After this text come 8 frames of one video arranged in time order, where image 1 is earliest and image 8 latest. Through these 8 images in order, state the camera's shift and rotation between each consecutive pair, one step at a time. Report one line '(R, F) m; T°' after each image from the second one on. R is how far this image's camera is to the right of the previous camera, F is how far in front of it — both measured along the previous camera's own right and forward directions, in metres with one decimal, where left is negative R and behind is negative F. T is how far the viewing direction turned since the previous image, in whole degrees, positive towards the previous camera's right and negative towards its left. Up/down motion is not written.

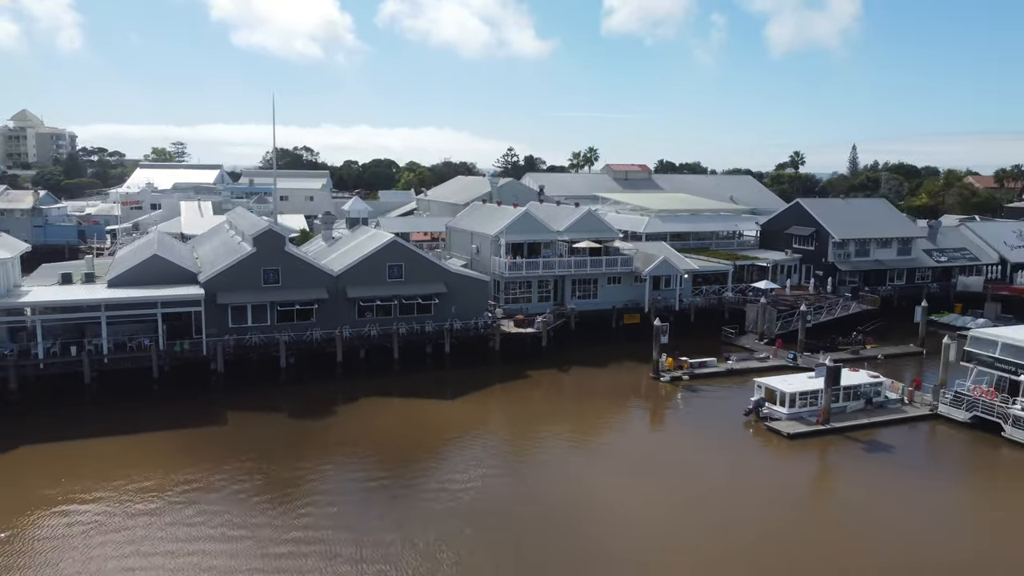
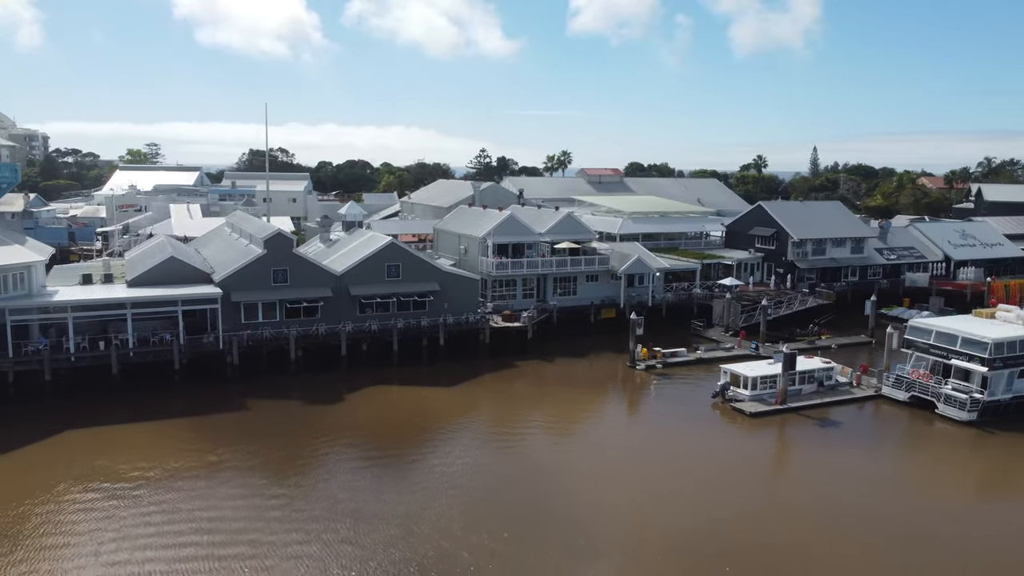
(-0.6, -2.2) m; +2°
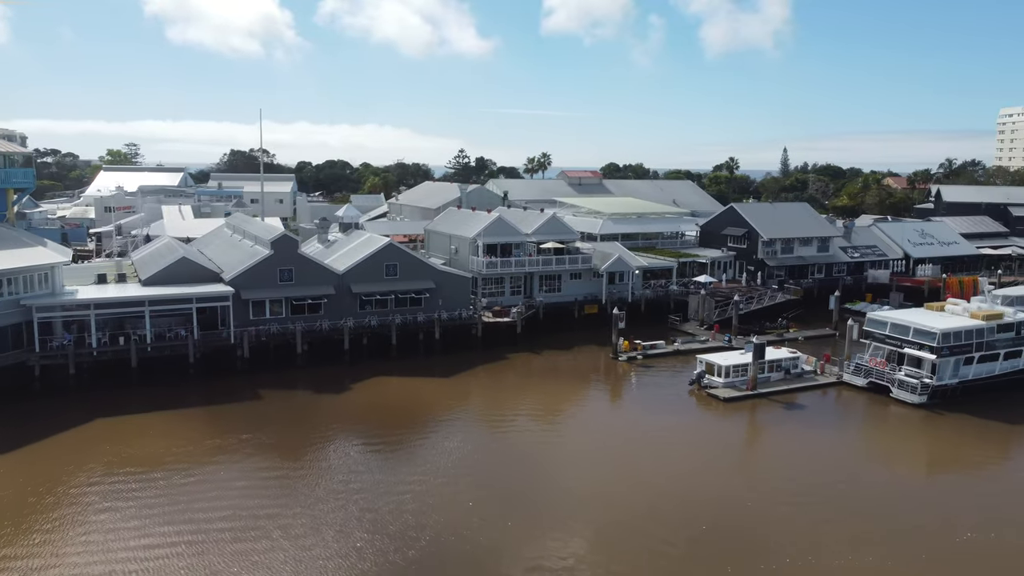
(-0.5, -1.9) m; +2°
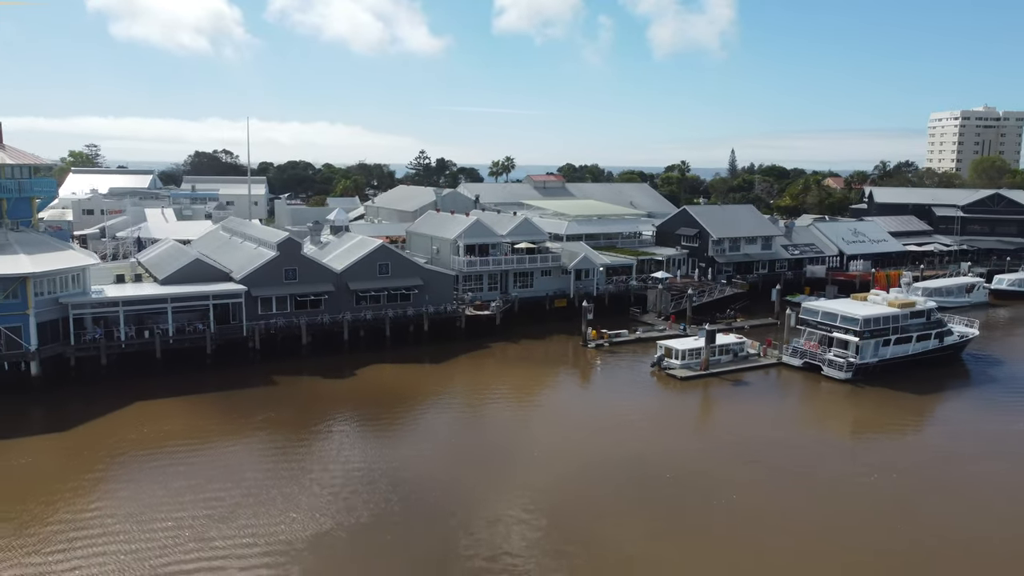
(-1.0, -3.4) m; +3°
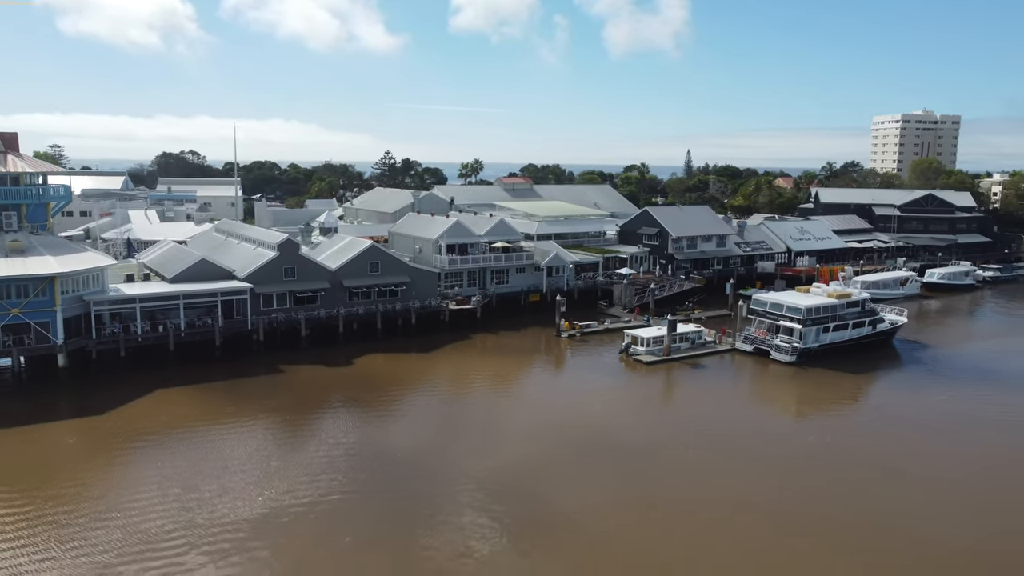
(-0.9, -3.0) m; +3°
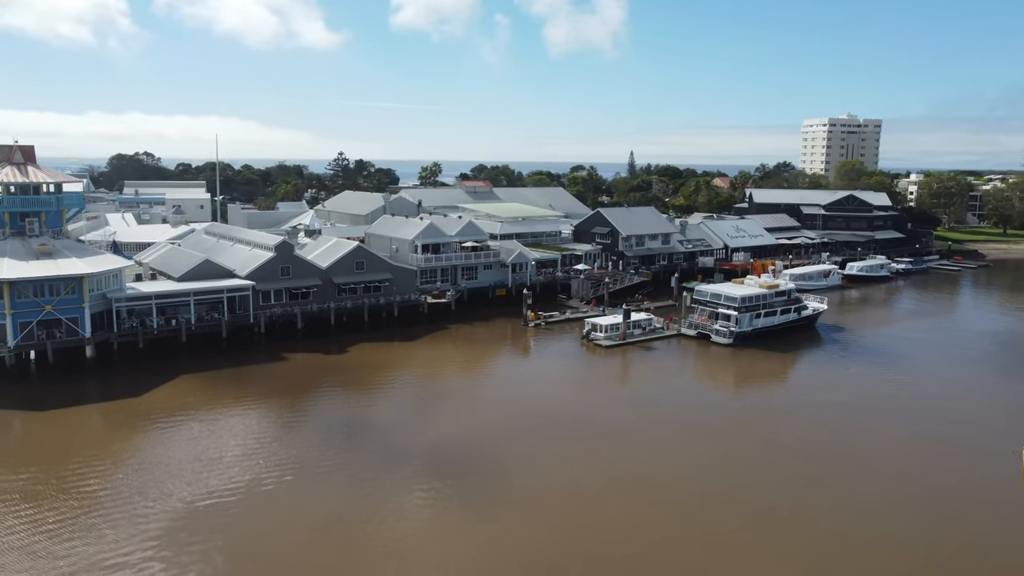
(-1.3, -4.1) m; +4°
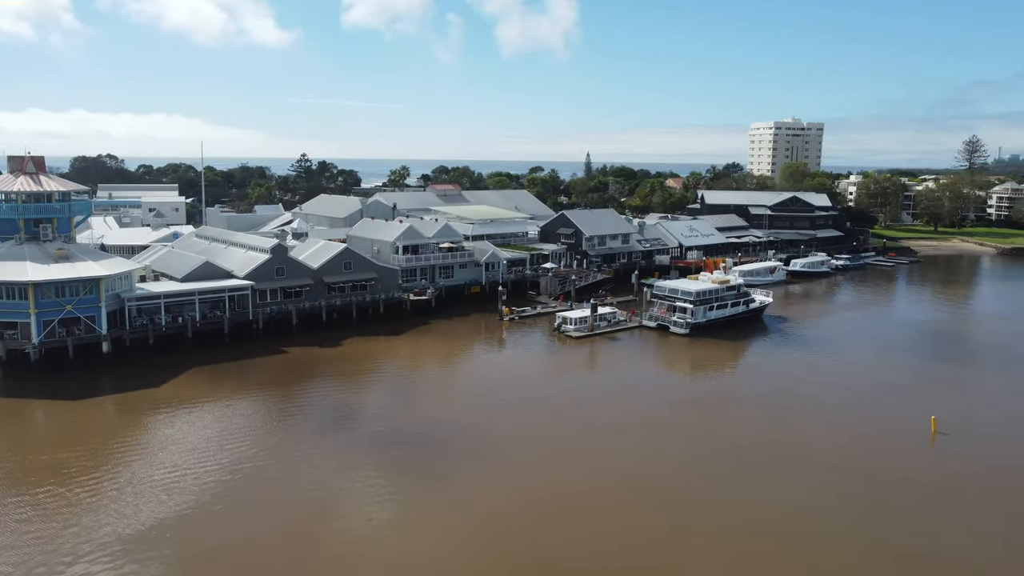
(-1.1, -3.4) m; +3°
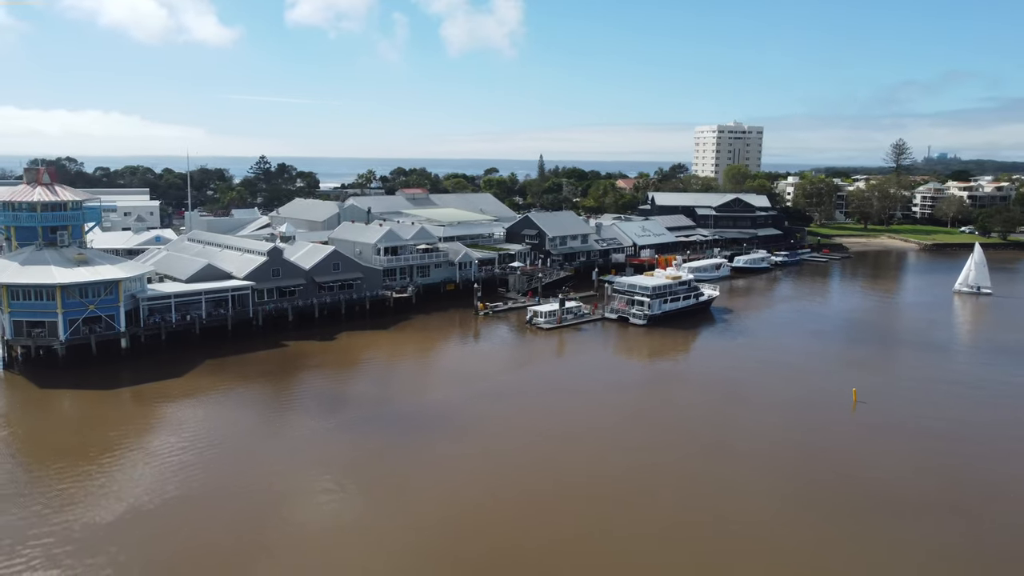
(-1.5, -4.2) m; +4°
